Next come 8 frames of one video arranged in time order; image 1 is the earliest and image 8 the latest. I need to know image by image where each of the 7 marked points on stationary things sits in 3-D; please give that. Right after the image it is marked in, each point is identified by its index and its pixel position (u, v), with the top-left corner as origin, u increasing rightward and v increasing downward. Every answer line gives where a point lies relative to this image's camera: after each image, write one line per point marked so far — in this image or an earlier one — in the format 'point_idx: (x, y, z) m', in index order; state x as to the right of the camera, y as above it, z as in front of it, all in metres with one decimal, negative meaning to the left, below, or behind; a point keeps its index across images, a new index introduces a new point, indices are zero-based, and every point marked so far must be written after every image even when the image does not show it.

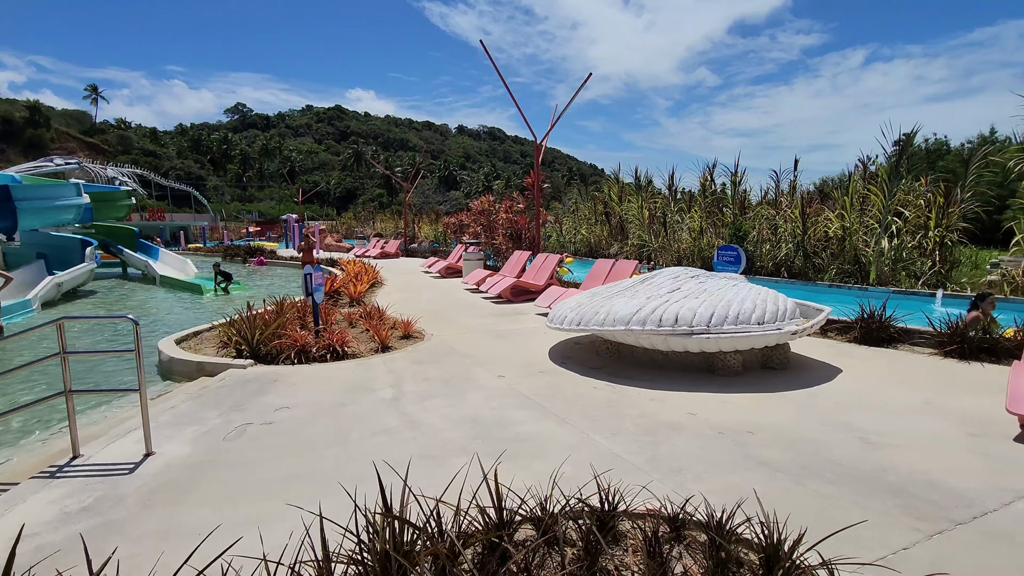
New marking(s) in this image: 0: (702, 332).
0: (+1.9, -0.4, +5.3) m
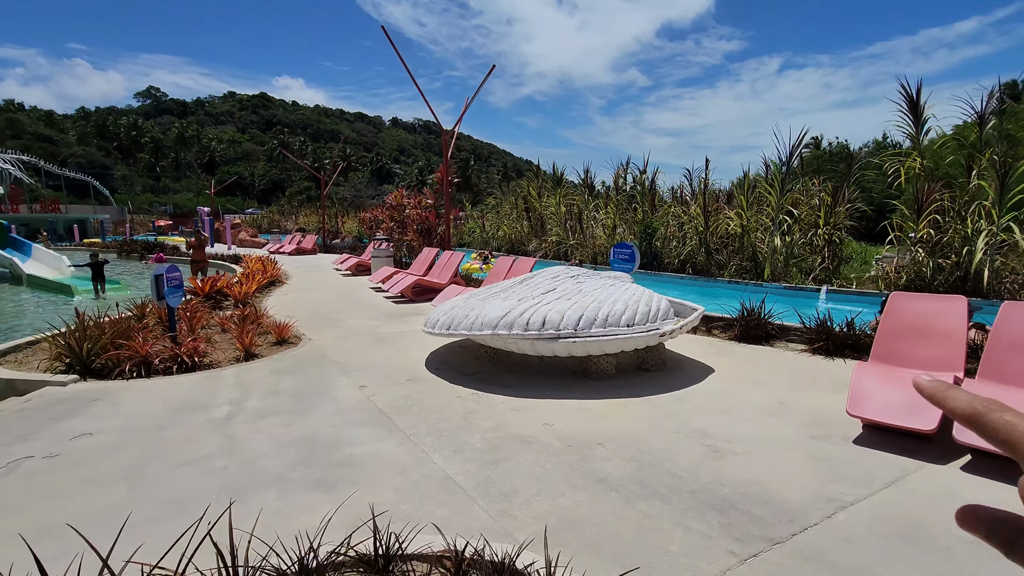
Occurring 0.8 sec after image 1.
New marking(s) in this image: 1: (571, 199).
0: (+0.5, -0.5, +5.0) m
1: (+2.1, +3.2, +19.0) m
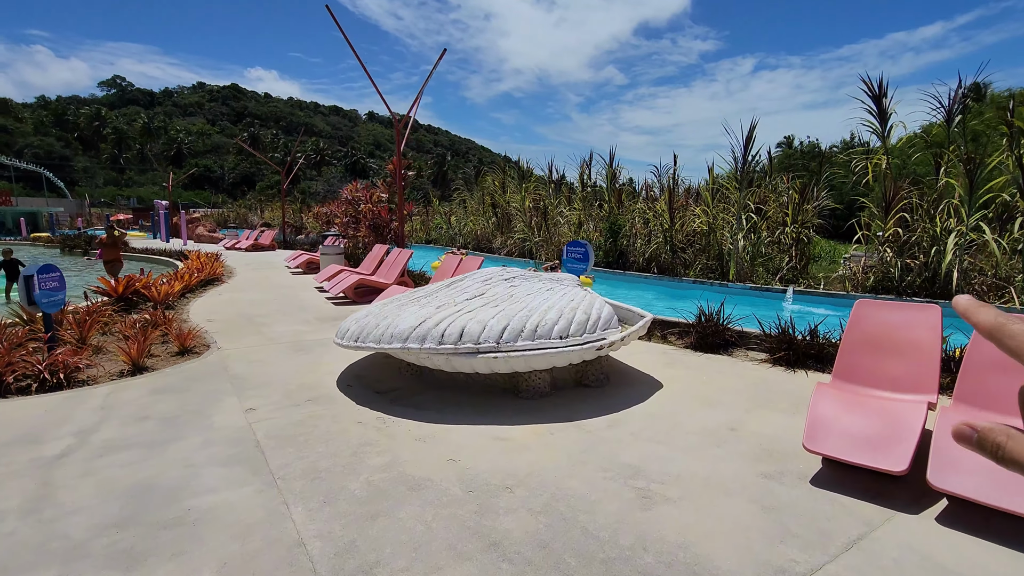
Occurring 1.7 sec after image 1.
0: (-0.2, -0.5, +4.3) m
1: (+0.9, +3.2, +18.3) m
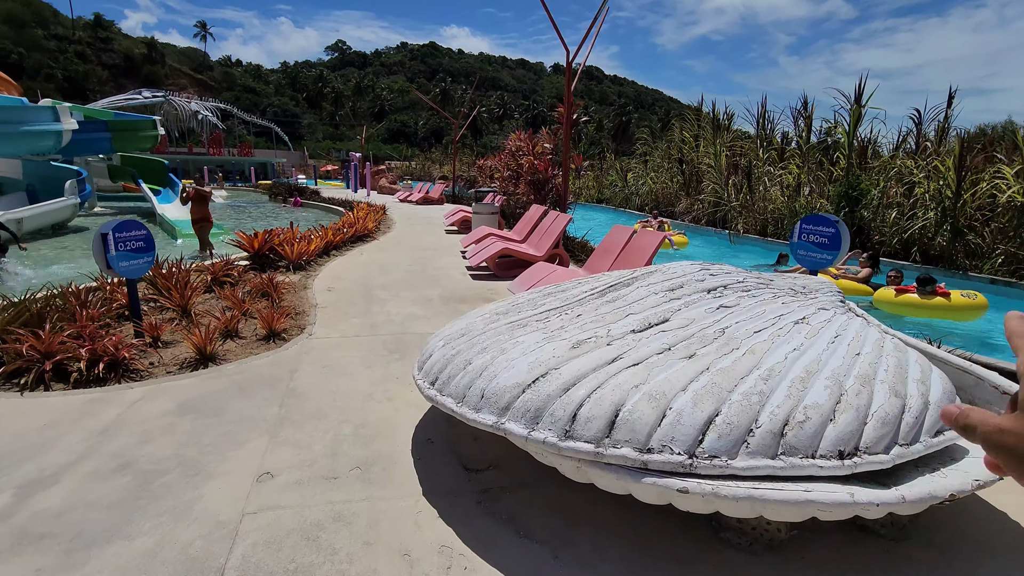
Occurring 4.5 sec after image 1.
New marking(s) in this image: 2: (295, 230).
0: (+0.6, -0.7, +2.0) m
1: (+6.2, +3.9, +14.6) m
2: (-3.9, +1.1, +9.6) m
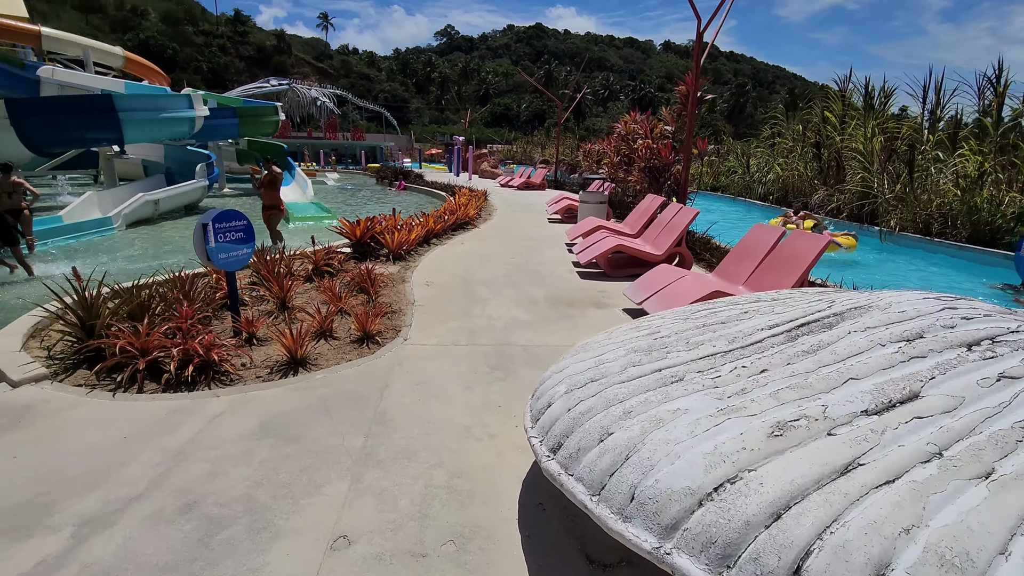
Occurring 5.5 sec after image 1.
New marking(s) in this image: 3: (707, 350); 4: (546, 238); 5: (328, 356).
0: (+1.0, -0.9, +1.1) m
1: (+9.0, +3.7, +12.4) m
2: (-2.0, +1.3, +9.3) m
3: (+0.8, -0.2, +2.3) m
4: (+0.6, +0.9, +10.1) m
5: (-1.5, -0.6, +4.4) m
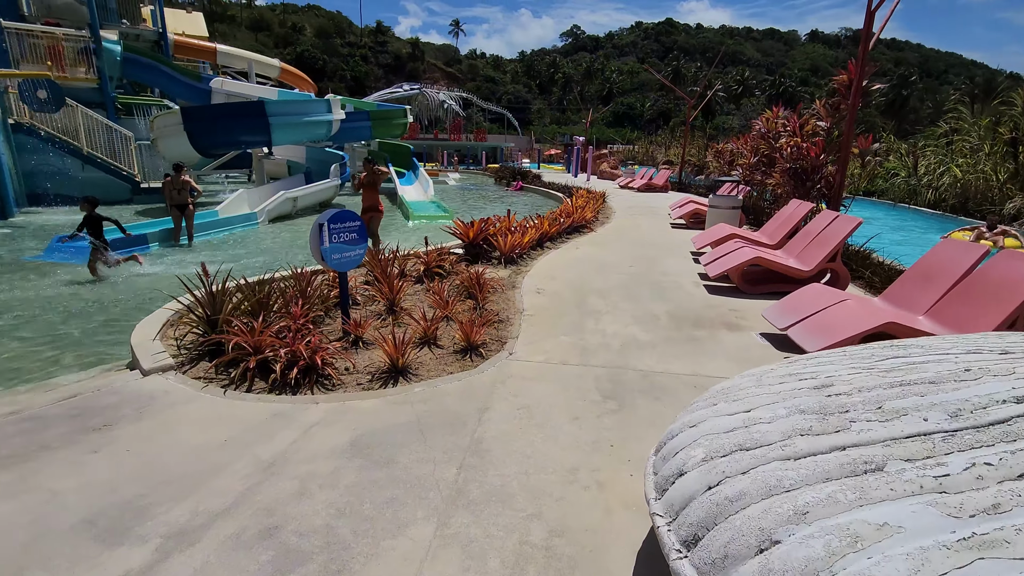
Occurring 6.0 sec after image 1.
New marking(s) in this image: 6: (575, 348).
0: (+1.1, -1.0, +0.4) m
1: (+11.5, +3.1, +9.8) m
2: (0.0, +1.2, +9.1) m
3: (+1.2, -0.4, +1.7) m
4: (+2.7, +0.7, +9.3) m
5: (-0.6, -0.6, +4.2) m
6: (+0.5, -0.5, +4.5) m
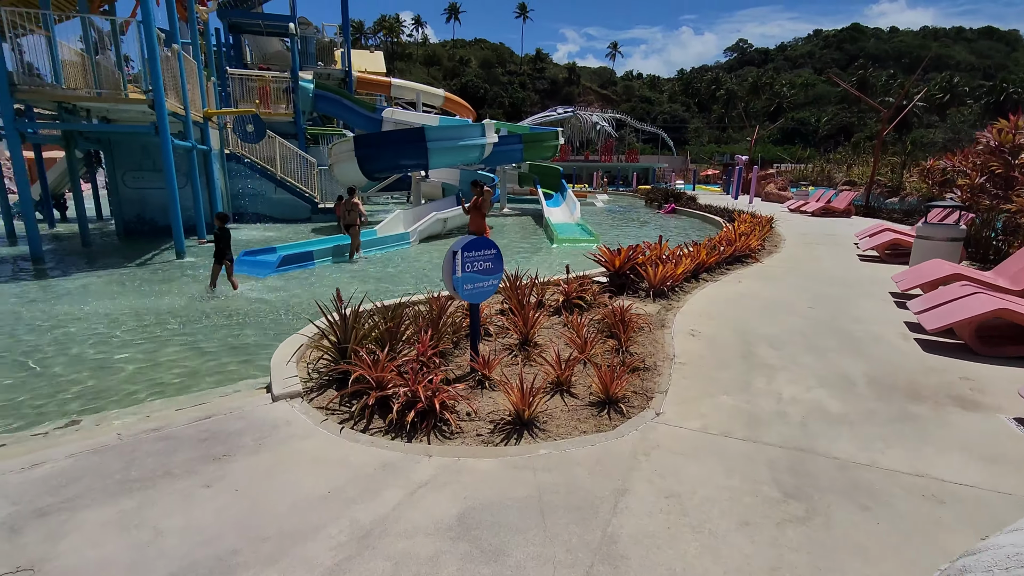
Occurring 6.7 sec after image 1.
0: (+1.0, -1.2, -0.5) m
1: (+13.7, +2.0, +5.9) m
2: (+2.3, +0.7, +8.2) m
3: (+1.5, -0.7, +0.7) m
4: (+5.0, +0.1, +7.7) m
5: (+0.3, -0.9, +3.6) m
6: (+1.6, -0.9, +3.6) m
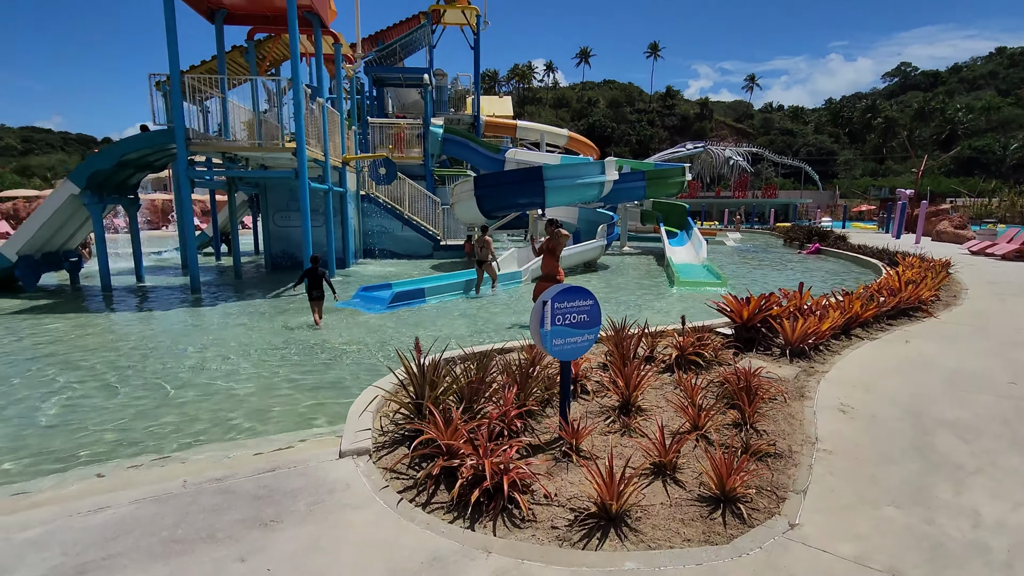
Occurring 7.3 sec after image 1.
0: (+0.5, -1.3, -1.3) m
1: (+14.4, +1.1, +2.2) m
2: (+3.9, -0.1, +7.0) m
3: (+1.3, -0.8, -0.2) m
4: (+6.3, -0.7, +5.8) m
5: (+0.8, -1.2, +2.9) m
6: (+2.0, -1.3, +2.6) m
